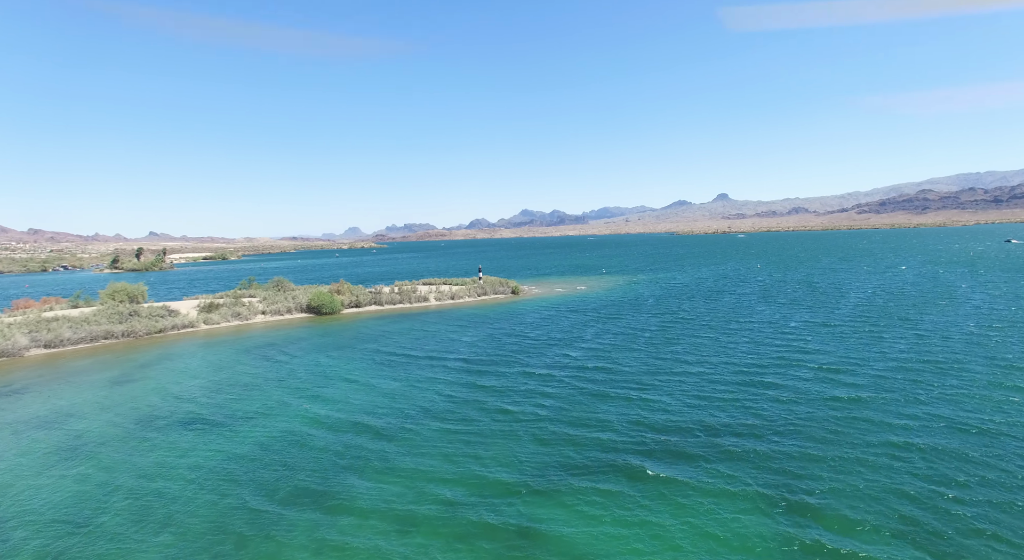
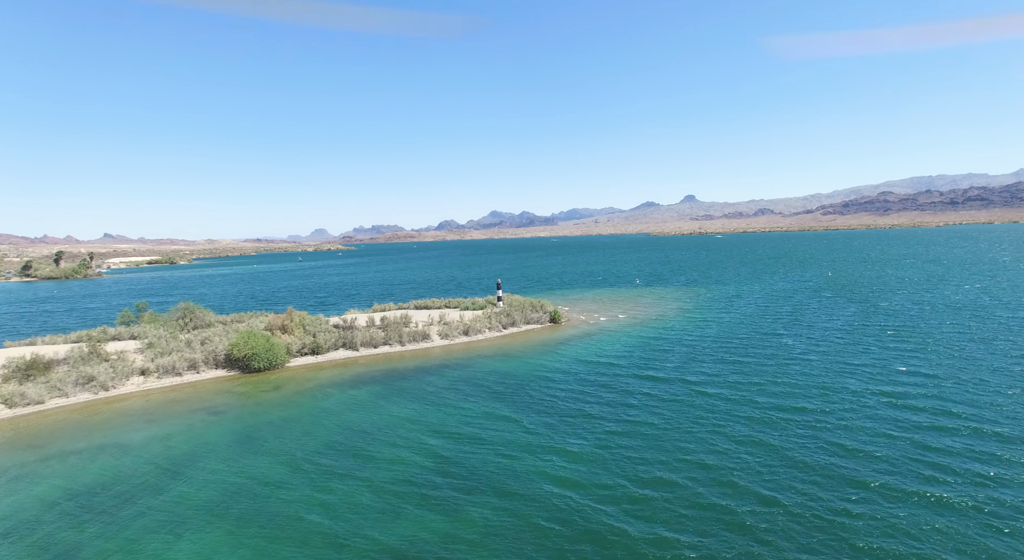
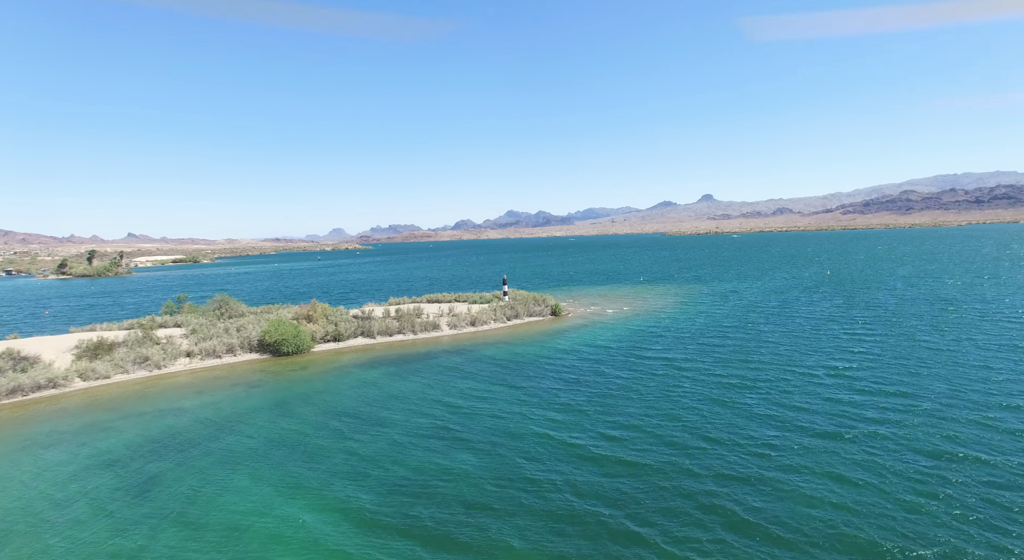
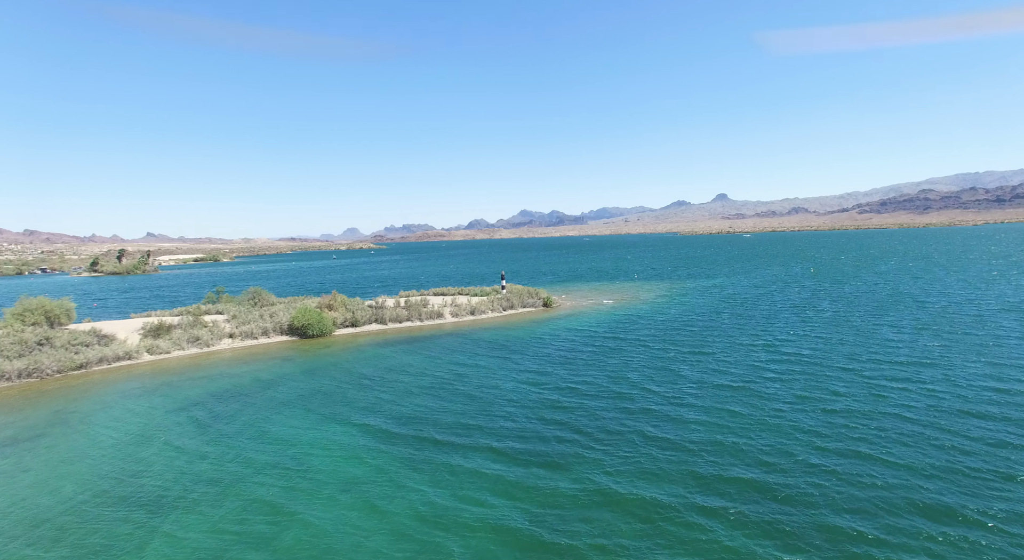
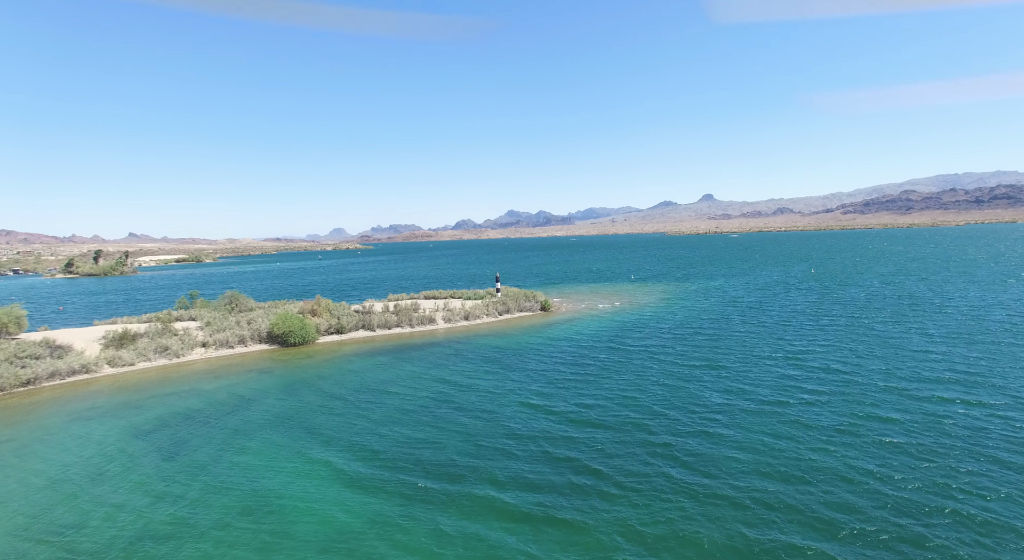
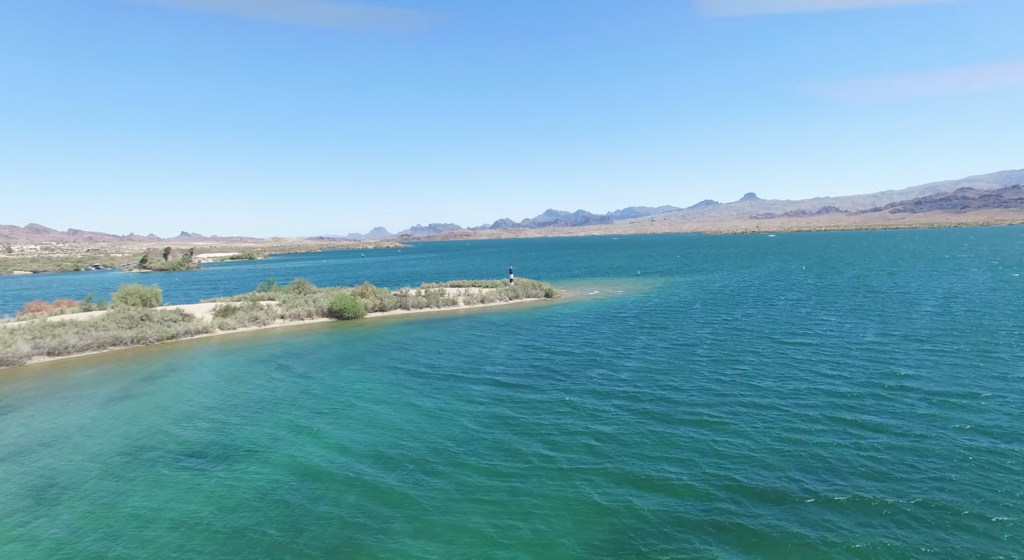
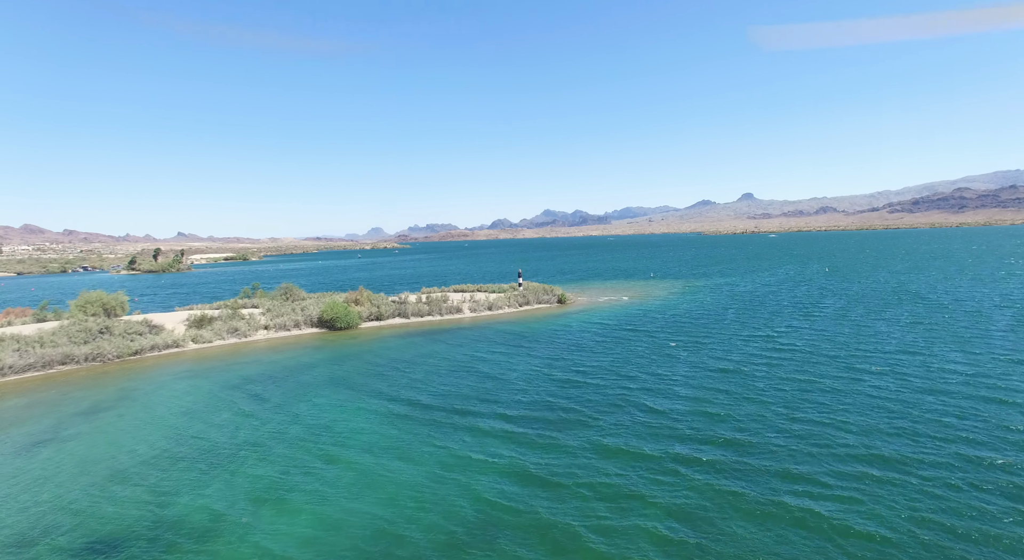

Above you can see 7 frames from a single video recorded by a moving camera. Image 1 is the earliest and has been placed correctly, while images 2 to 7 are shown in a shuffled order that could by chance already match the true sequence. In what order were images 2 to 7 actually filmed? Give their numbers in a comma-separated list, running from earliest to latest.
6, 7, 4, 5, 3, 2
